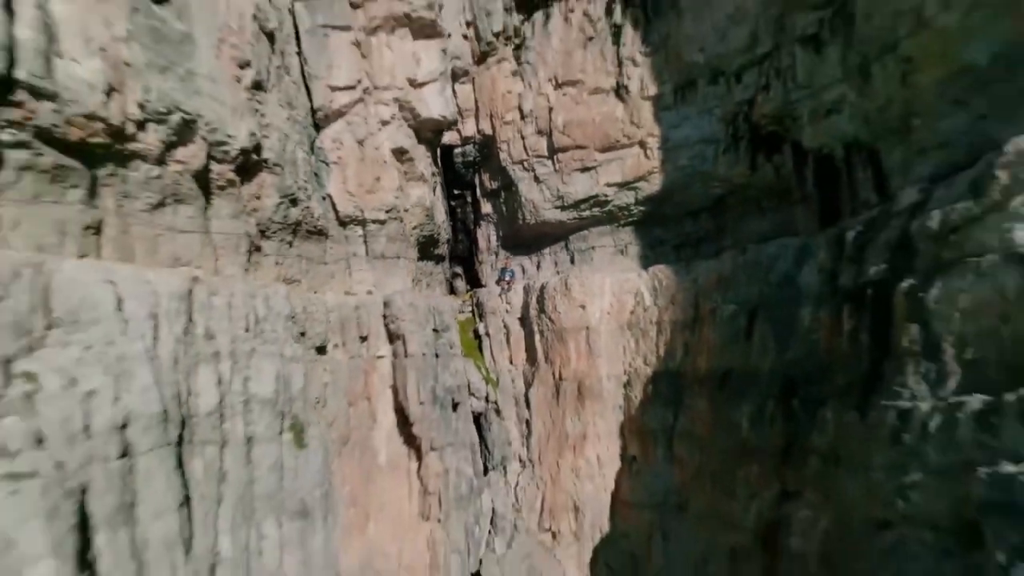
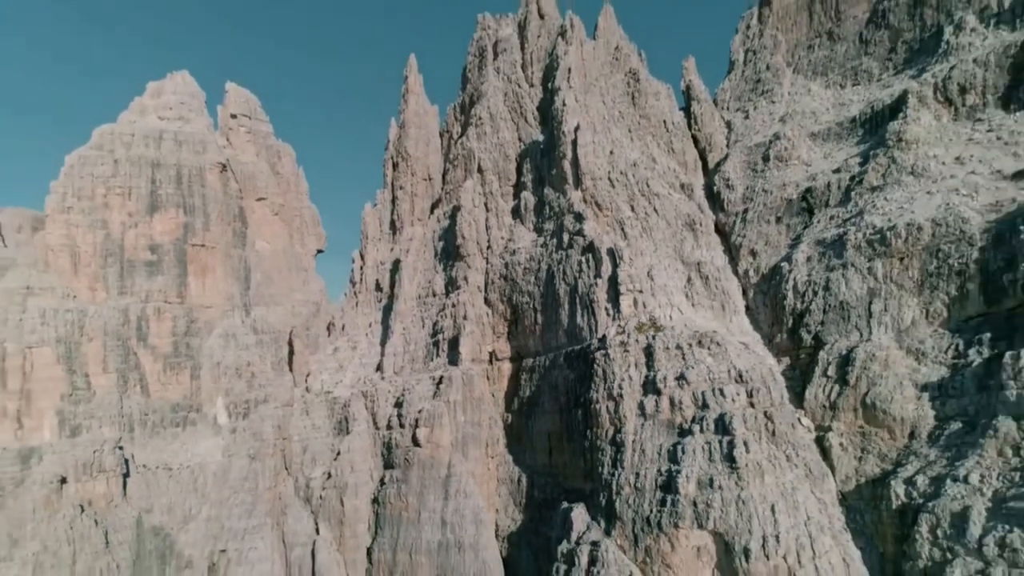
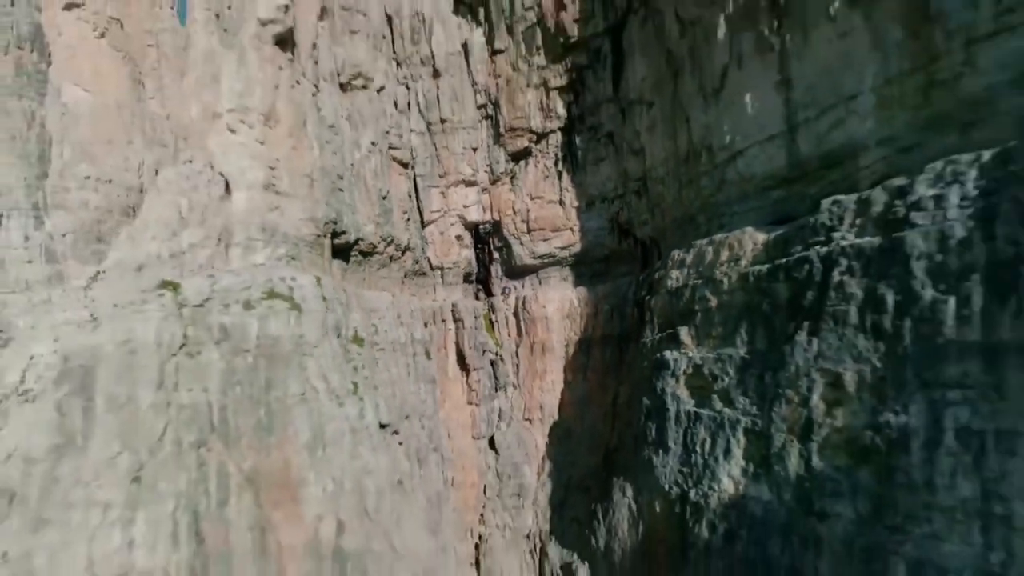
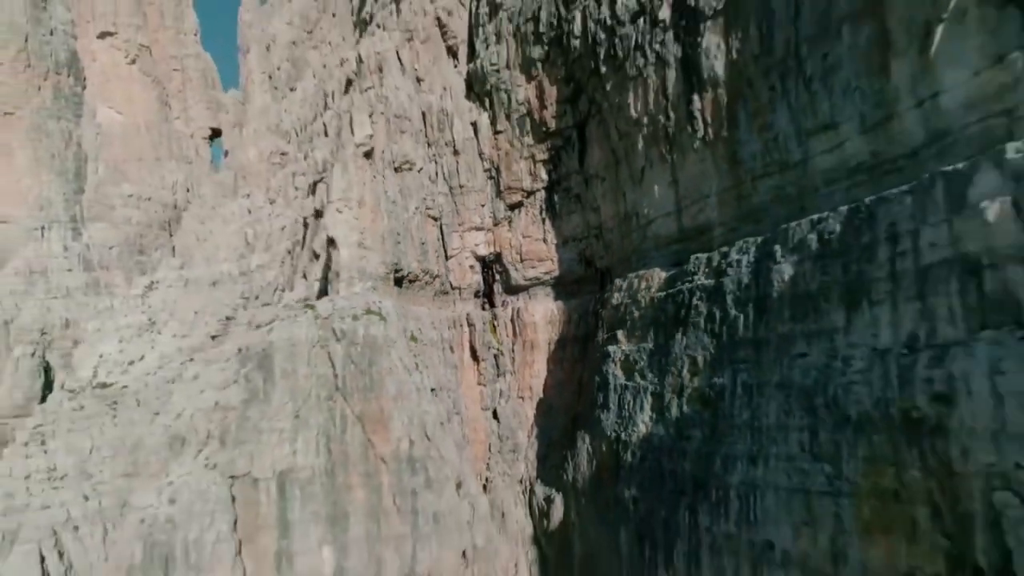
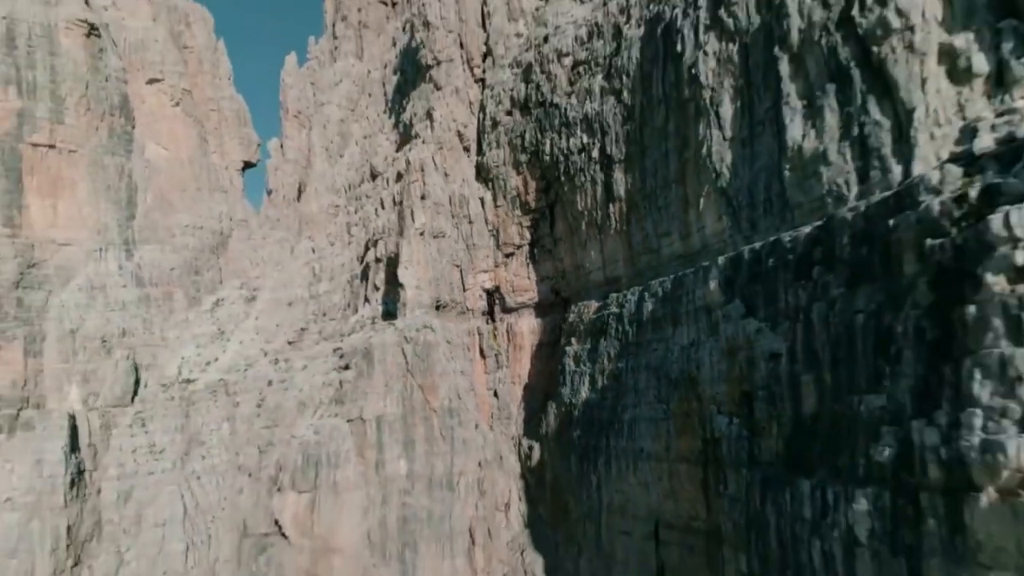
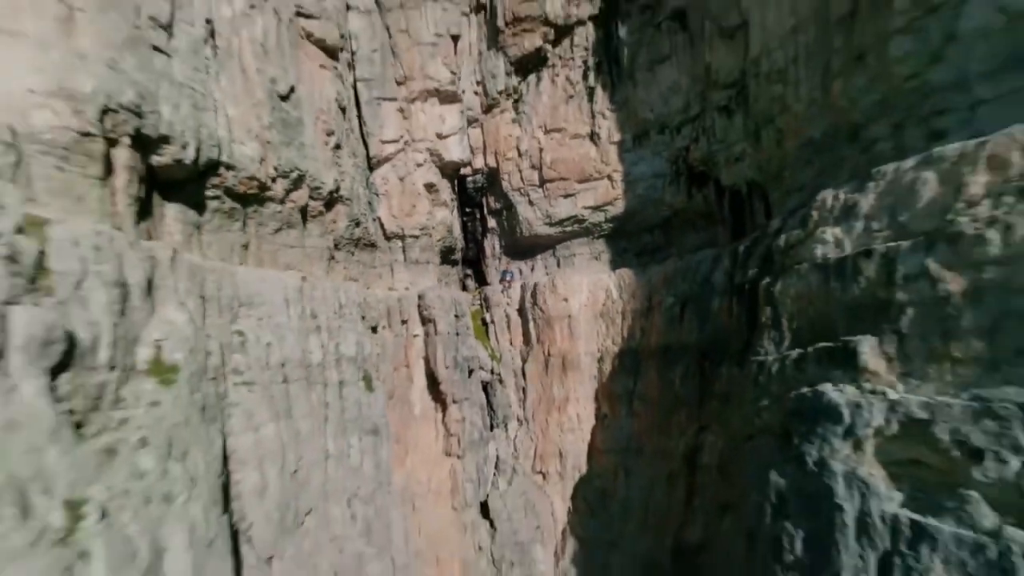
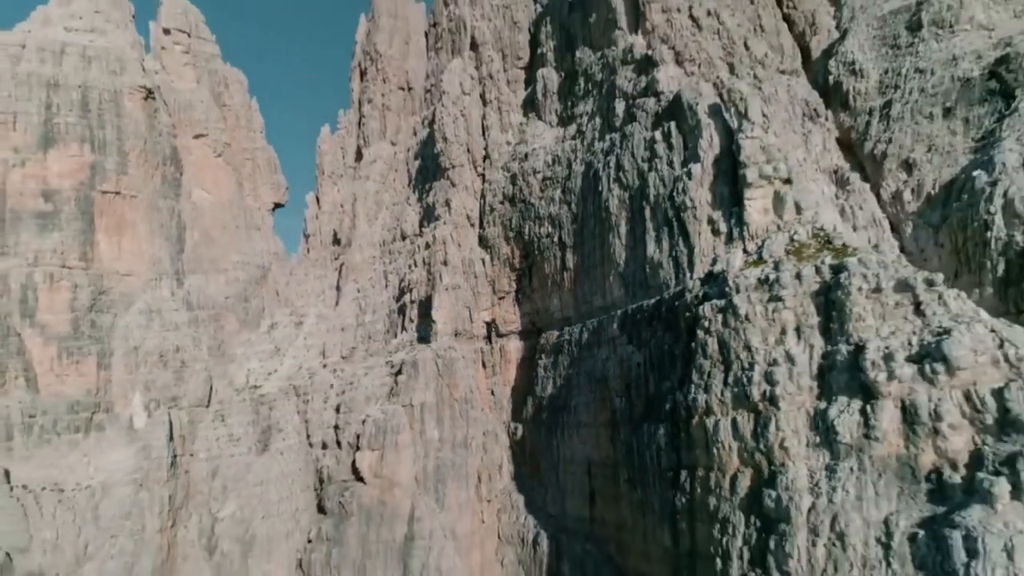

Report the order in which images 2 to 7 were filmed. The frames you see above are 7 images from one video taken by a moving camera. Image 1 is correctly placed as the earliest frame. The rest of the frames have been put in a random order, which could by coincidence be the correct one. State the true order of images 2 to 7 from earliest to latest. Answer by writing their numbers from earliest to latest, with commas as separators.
6, 3, 4, 5, 7, 2
